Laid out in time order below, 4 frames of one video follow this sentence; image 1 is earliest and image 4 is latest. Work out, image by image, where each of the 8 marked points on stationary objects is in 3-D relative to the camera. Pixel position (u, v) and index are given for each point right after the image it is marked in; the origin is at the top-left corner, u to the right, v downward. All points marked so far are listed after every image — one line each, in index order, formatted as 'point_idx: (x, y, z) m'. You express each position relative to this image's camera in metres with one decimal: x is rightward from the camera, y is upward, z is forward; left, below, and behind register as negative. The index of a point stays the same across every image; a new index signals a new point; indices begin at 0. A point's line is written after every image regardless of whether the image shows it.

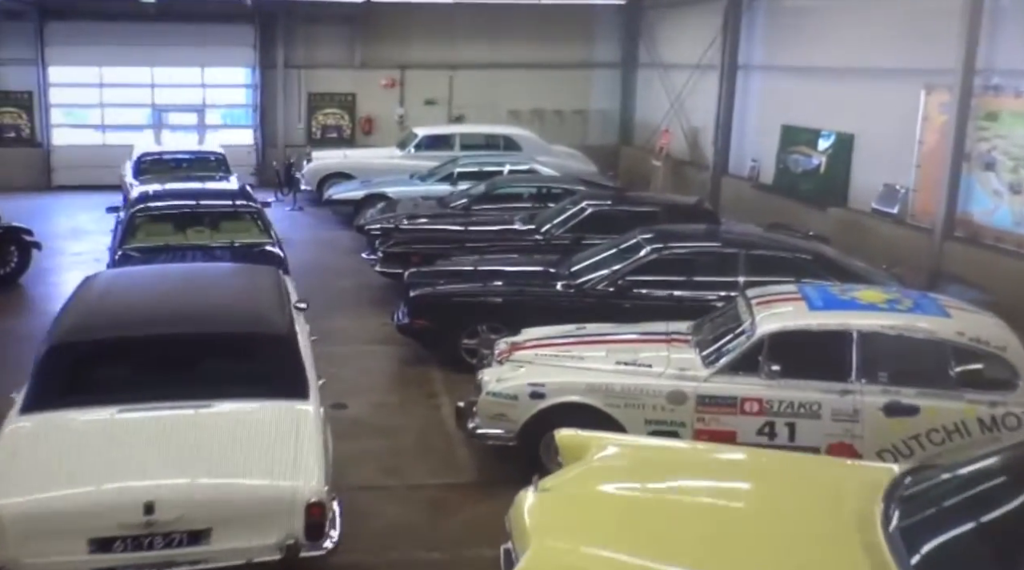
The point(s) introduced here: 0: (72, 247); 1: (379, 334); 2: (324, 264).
0: (-6.4, +0.5, +13.4) m
1: (-1.3, -0.5, +9.0) m
2: (-2.4, +0.2, +11.8) m
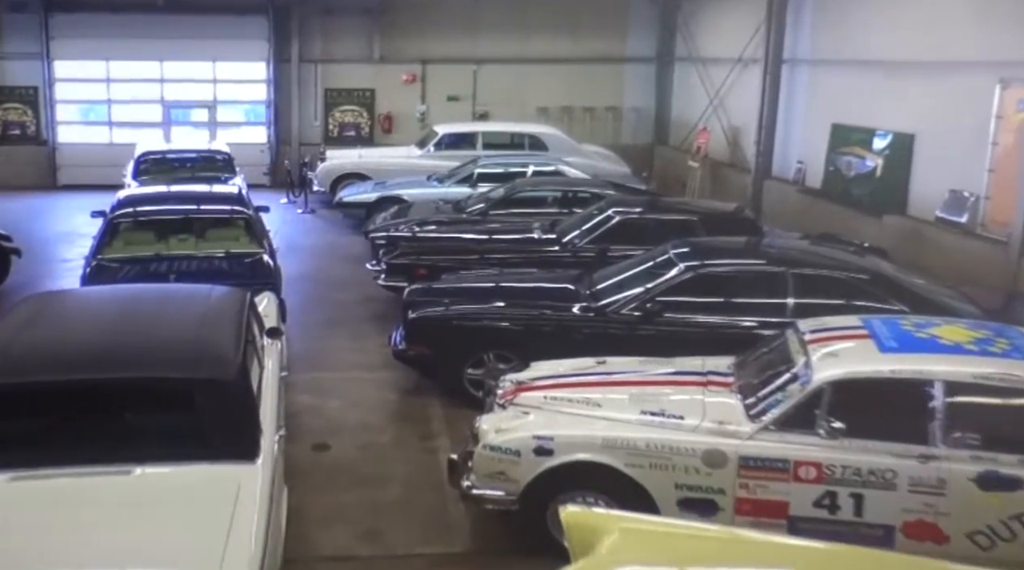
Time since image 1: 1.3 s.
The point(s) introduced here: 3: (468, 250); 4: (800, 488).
0: (-6.0, +0.4, +12.6) m
1: (-1.2, -0.6, +8.0) m
2: (-2.1, +0.1, +10.8) m
3: (-0.4, +0.3, +9.2) m
4: (+1.4, -1.0, +4.4) m
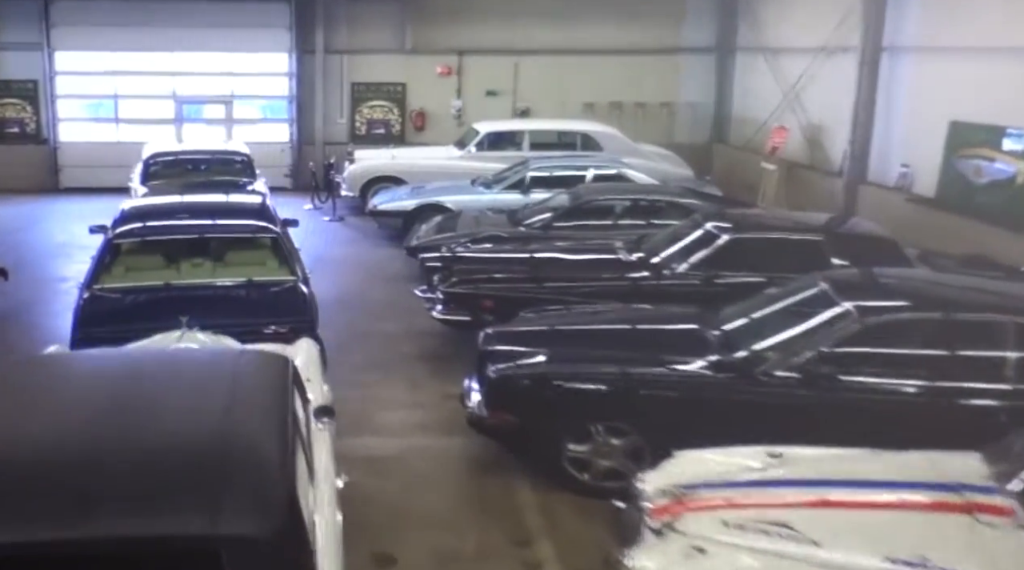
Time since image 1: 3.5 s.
0: (-5.3, +0.2, +11.1) m
1: (-0.5, -0.9, +6.4) m
2: (-1.4, -0.1, +9.2) m
3: (+0.3, +0.1, +7.6) m
4: (+2.0, -1.2, +2.8) m
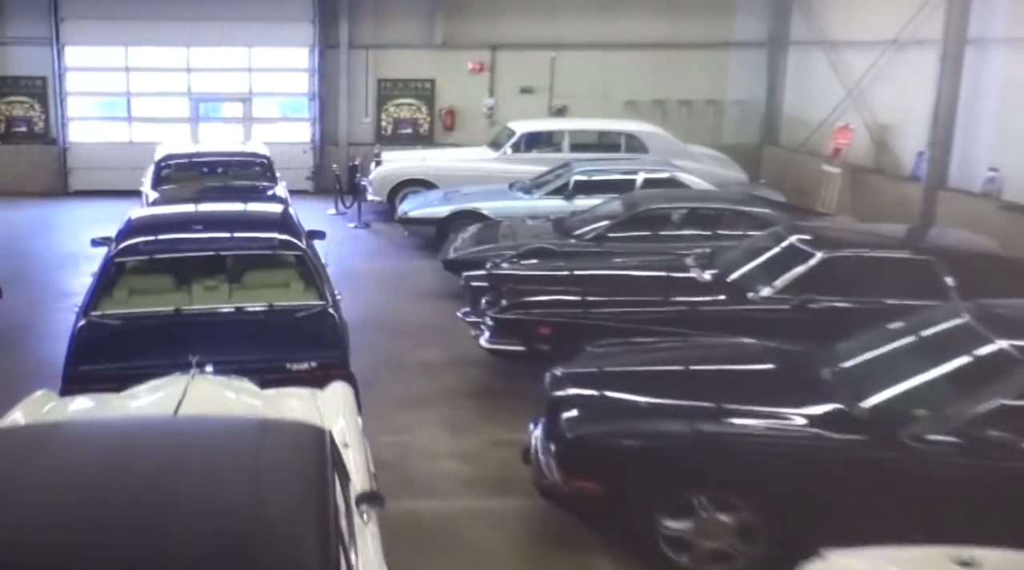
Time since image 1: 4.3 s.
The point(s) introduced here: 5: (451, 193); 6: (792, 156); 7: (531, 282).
0: (-4.9, 0.0, +10.2) m
1: (-0.1, -1.1, +5.4) m
2: (-1.0, -0.3, +8.3) m
3: (+0.7, -0.1, +6.6) m
4: (+2.3, -1.4, +1.7) m
5: (-0.8, +1.2, +11.8) m
6: (+4.3, +2.0, +14.2) m
7: (+0.1, 0.0, +7.1) m
